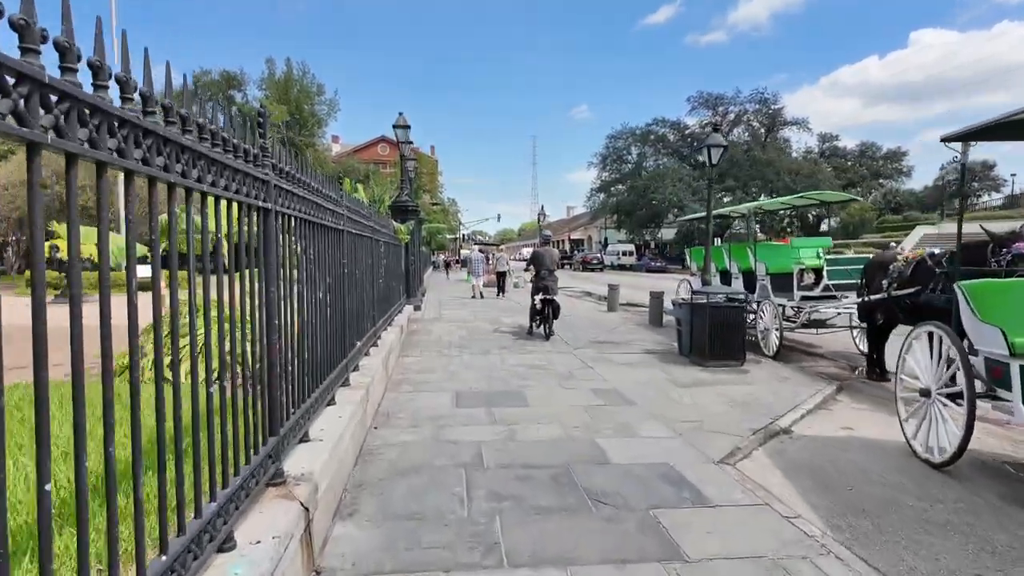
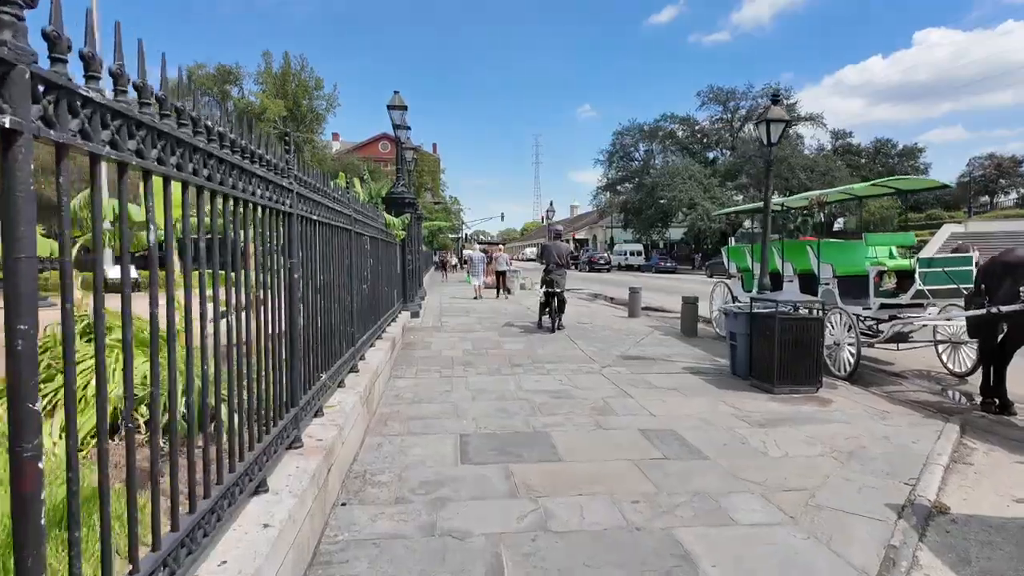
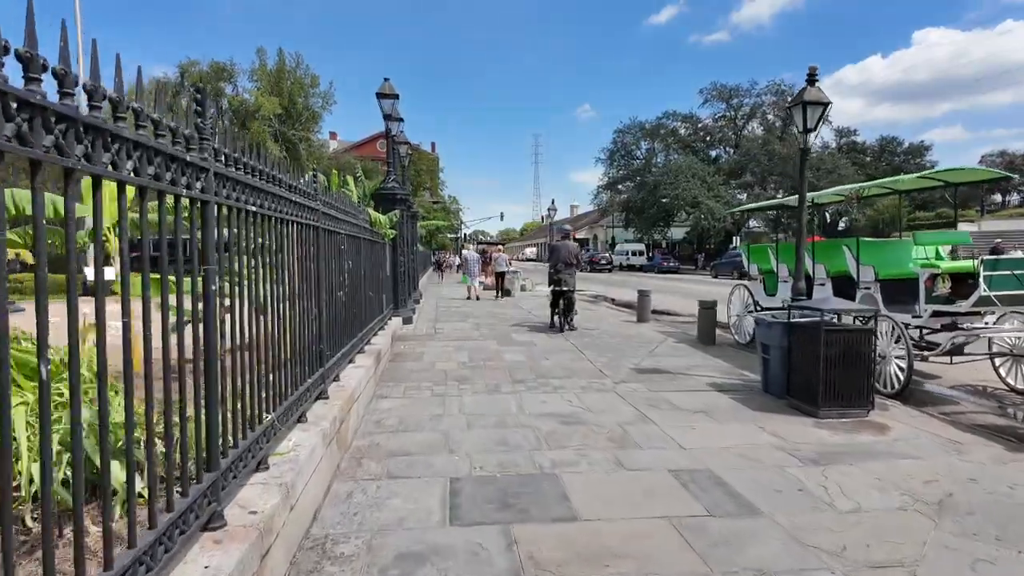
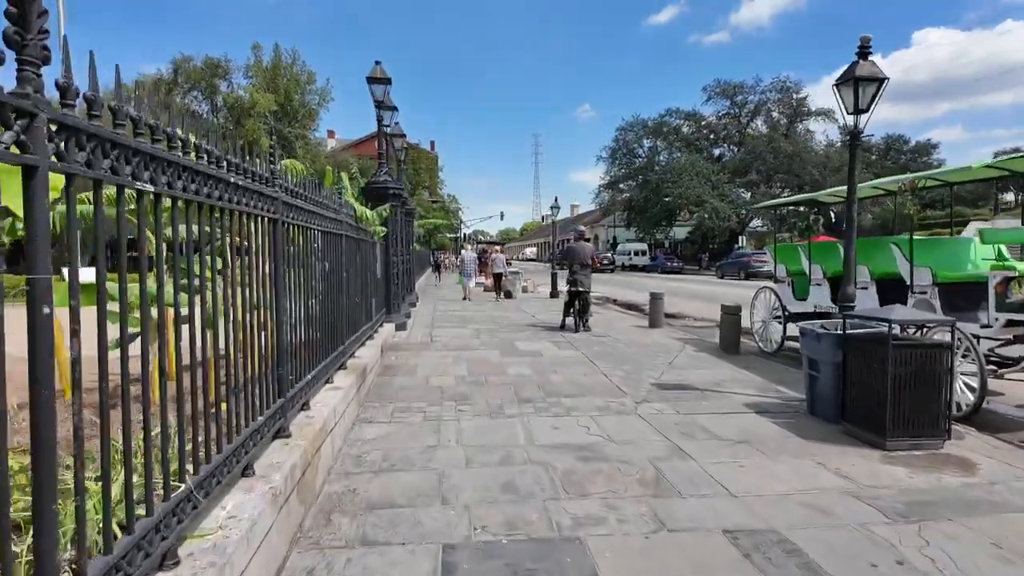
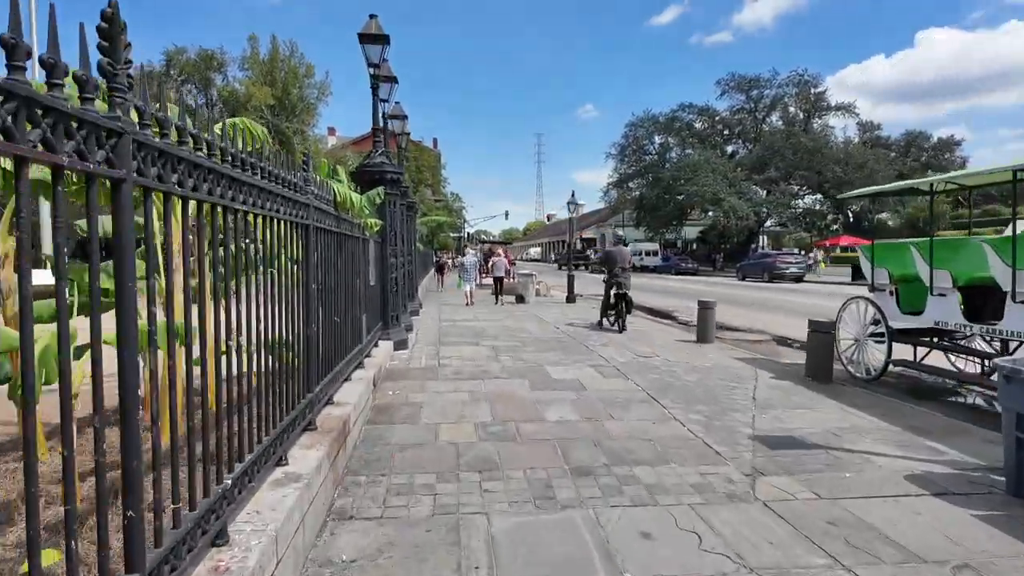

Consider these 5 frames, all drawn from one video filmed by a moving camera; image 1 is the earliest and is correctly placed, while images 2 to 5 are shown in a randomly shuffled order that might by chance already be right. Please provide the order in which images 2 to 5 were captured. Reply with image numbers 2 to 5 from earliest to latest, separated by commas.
2, 3, 4, 5
